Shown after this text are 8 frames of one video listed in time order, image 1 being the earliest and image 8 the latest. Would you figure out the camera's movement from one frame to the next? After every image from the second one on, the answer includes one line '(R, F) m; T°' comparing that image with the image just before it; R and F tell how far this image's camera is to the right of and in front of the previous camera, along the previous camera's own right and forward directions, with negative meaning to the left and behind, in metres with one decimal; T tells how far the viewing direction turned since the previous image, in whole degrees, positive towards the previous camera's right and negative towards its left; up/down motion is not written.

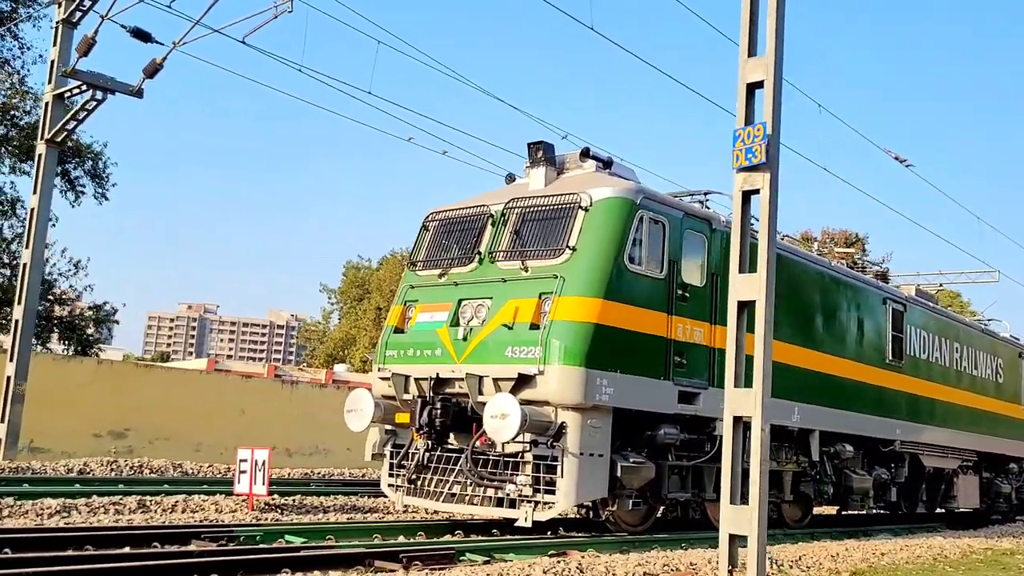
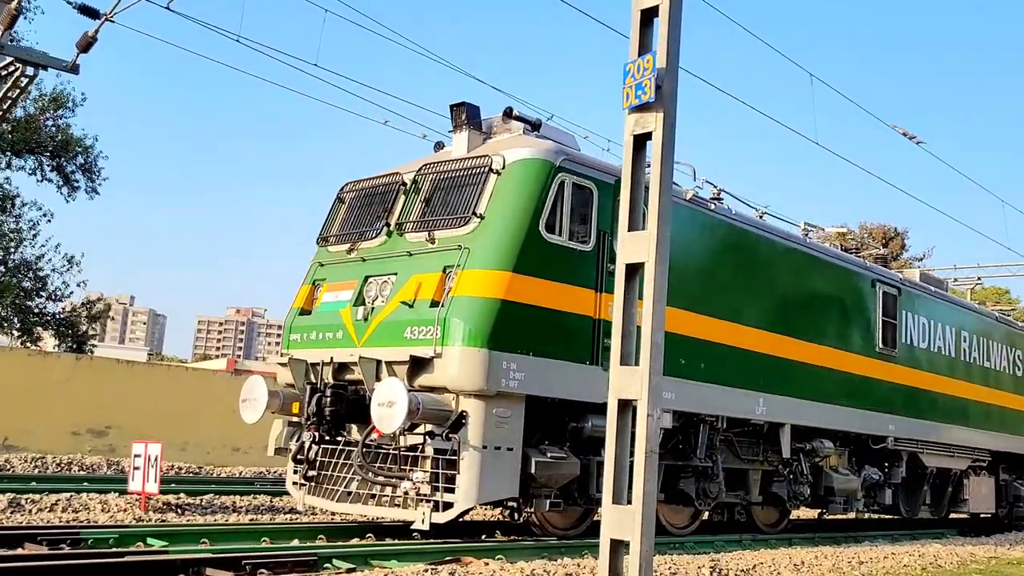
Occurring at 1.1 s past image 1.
(+1.2, +1.1) m; -3°
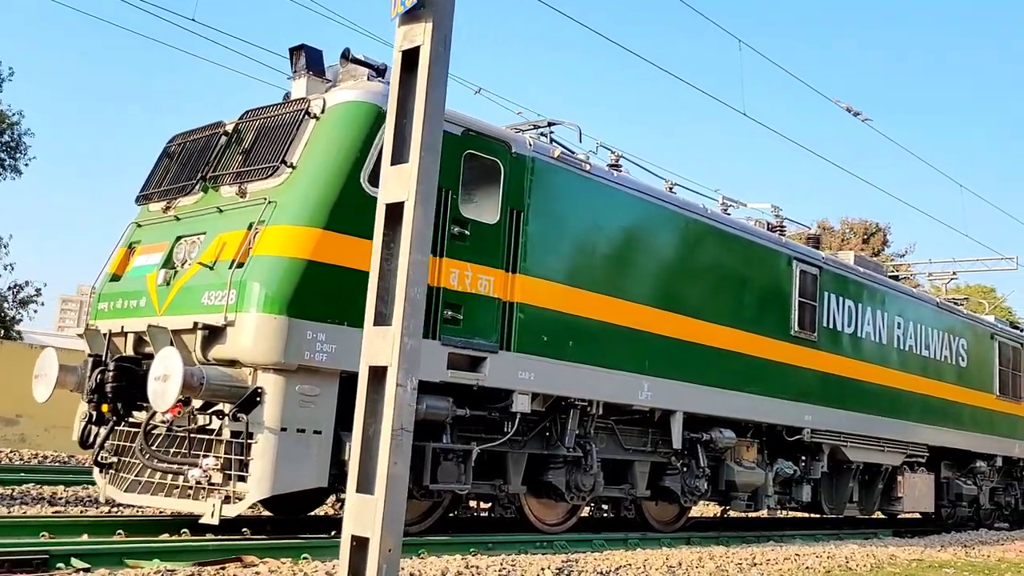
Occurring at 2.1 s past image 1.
(+1.4, +1.0) m; 0°
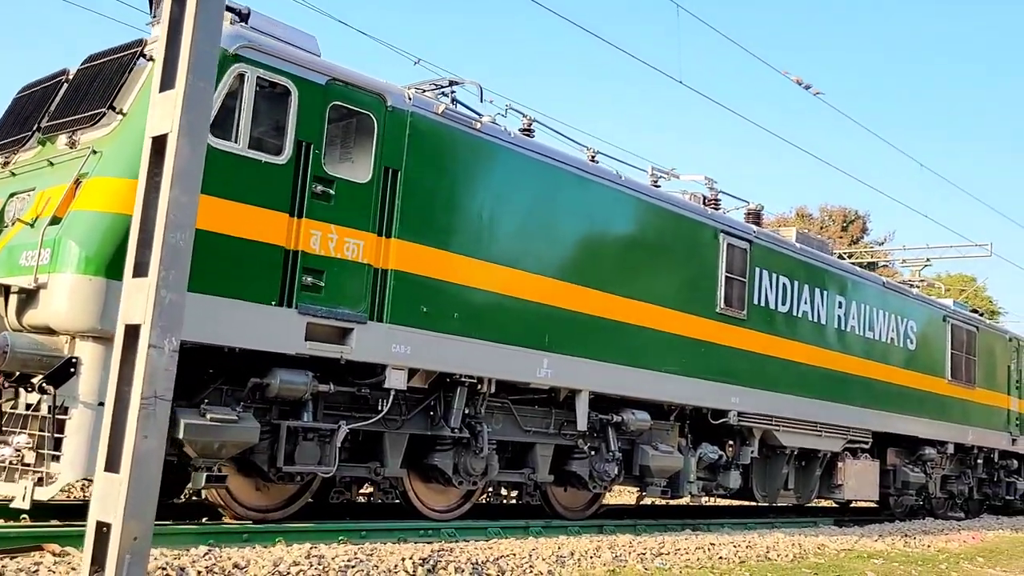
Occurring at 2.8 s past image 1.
(+0.9, +0.7) m; +1°
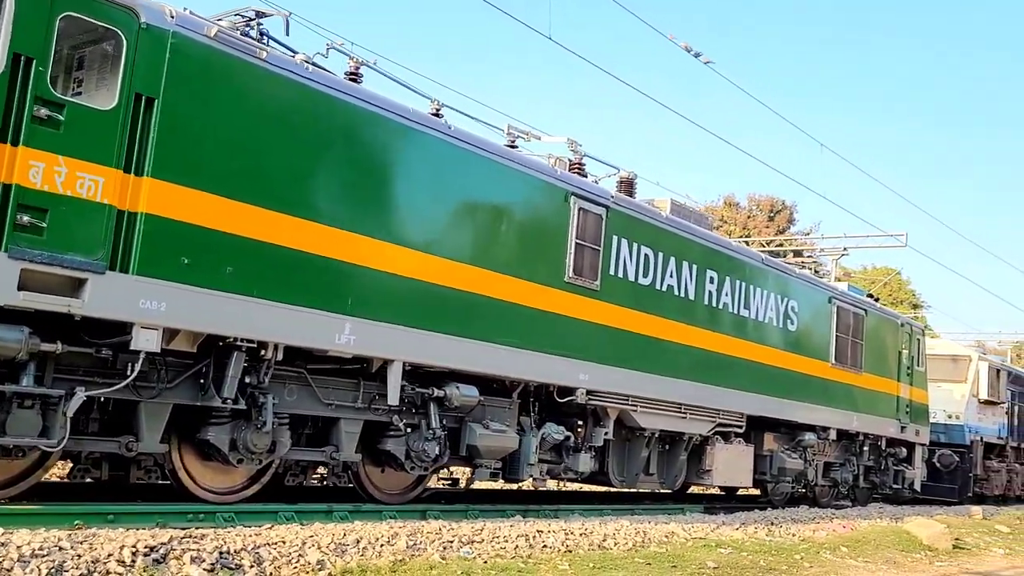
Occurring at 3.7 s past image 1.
(+1.2, +0.9) m; +3°
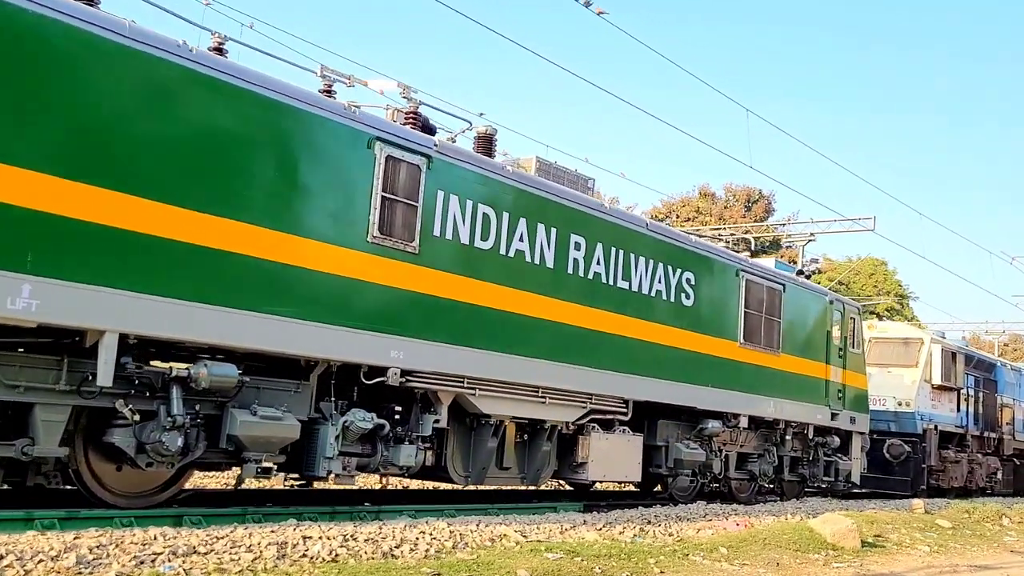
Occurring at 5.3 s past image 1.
(+1.9, +1.6) m; 0°
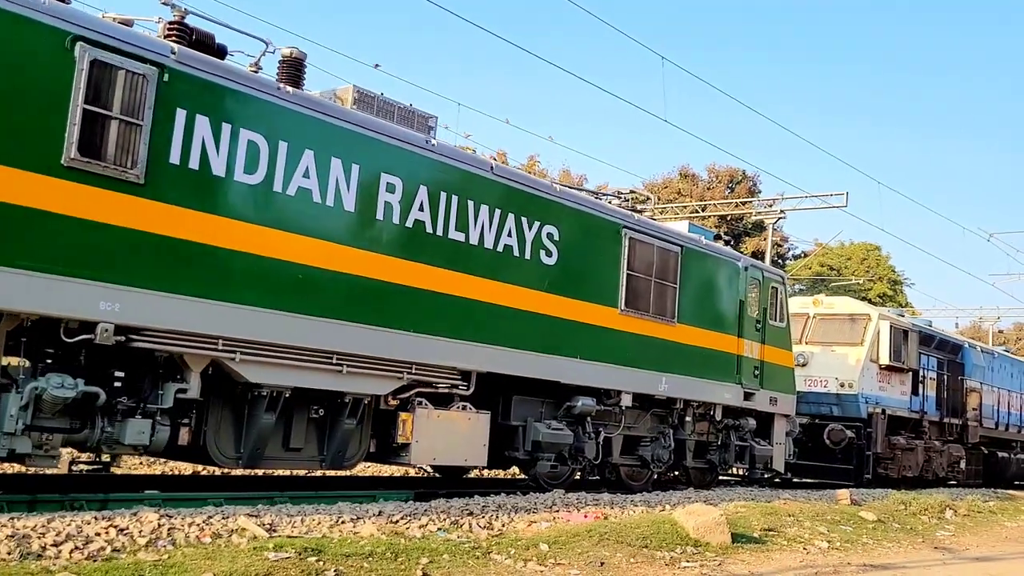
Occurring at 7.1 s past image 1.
(+2.0, +1.7) m; 0°
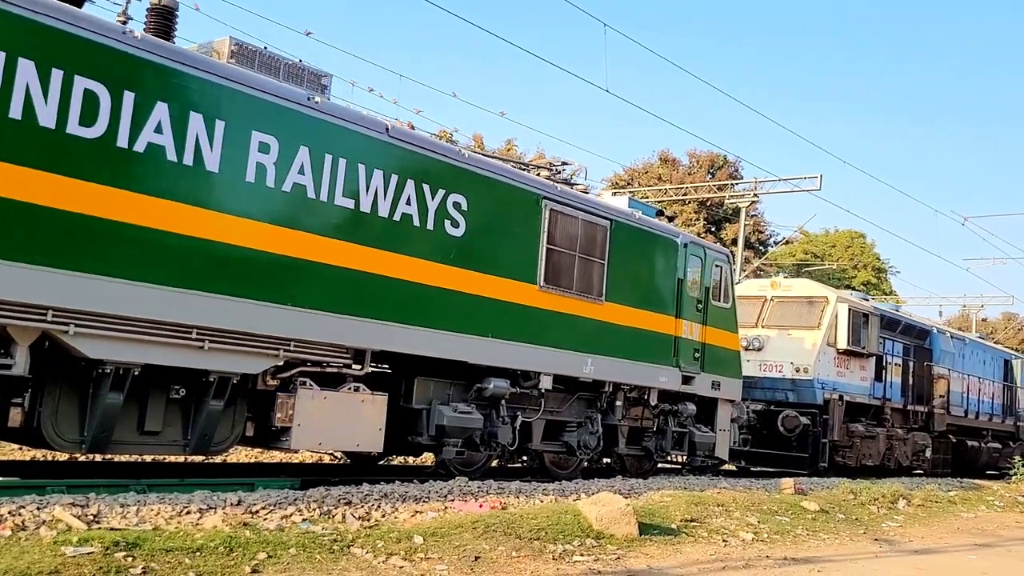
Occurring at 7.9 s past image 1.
(+1.0, +0.8) m; 0°
